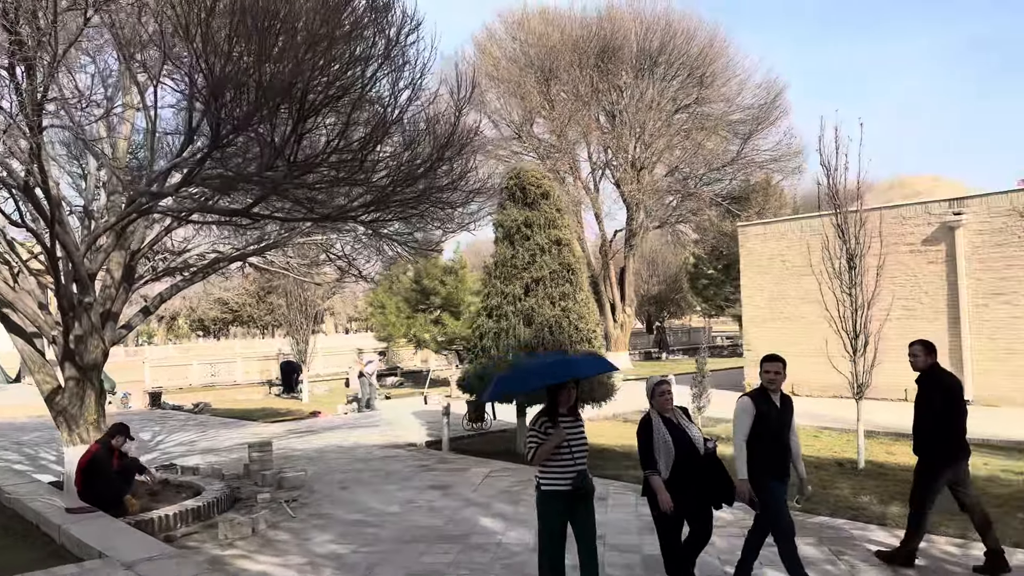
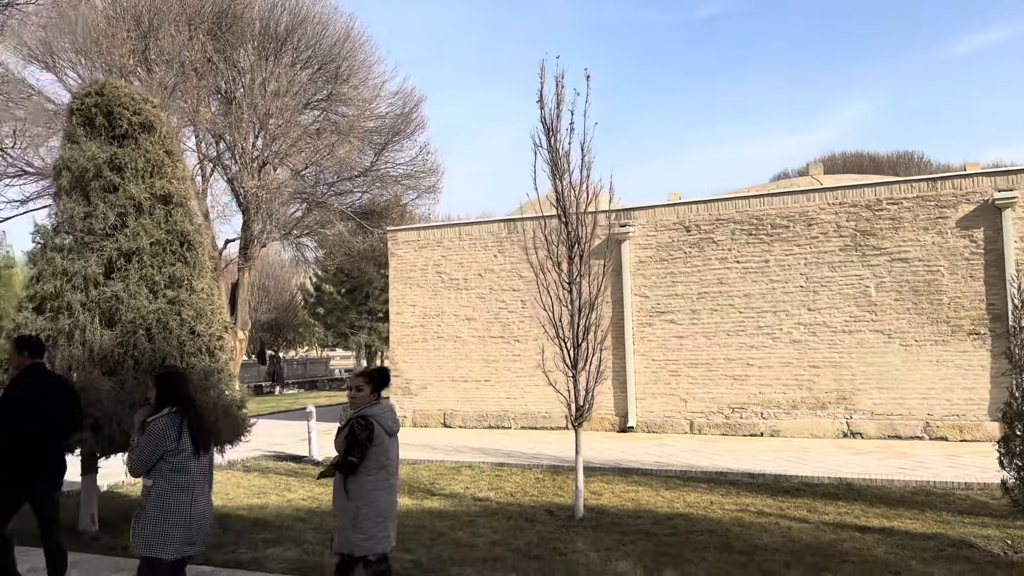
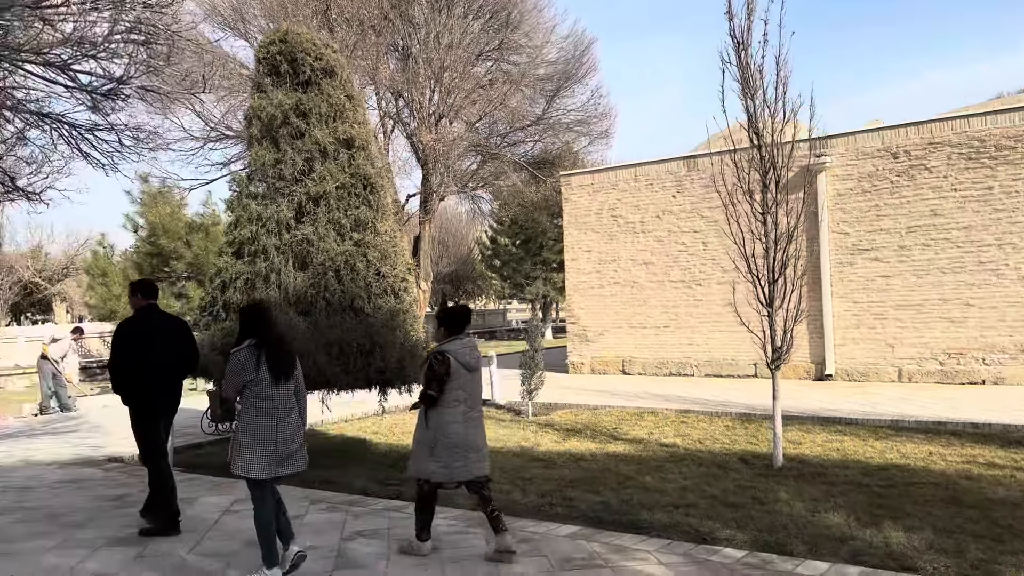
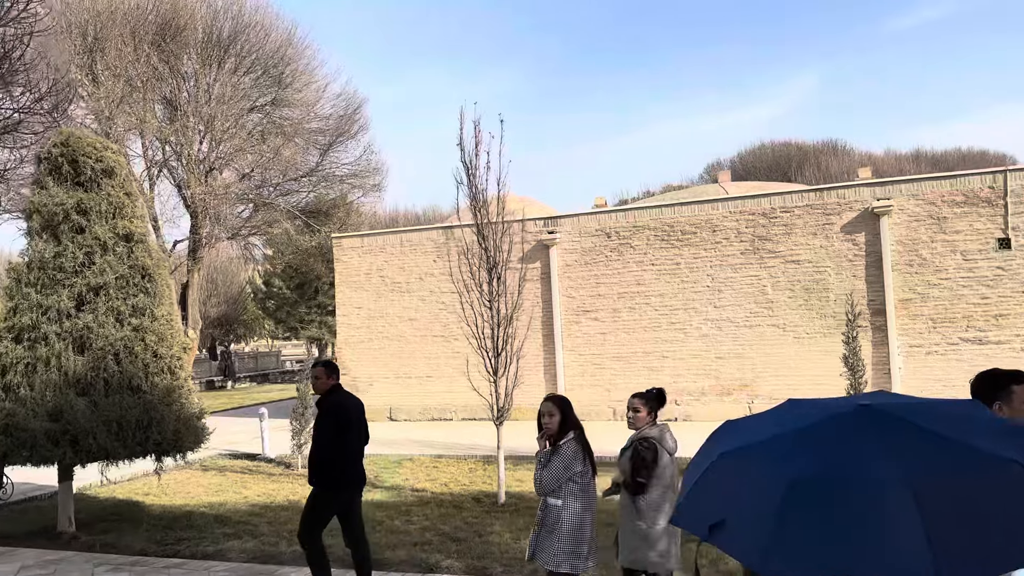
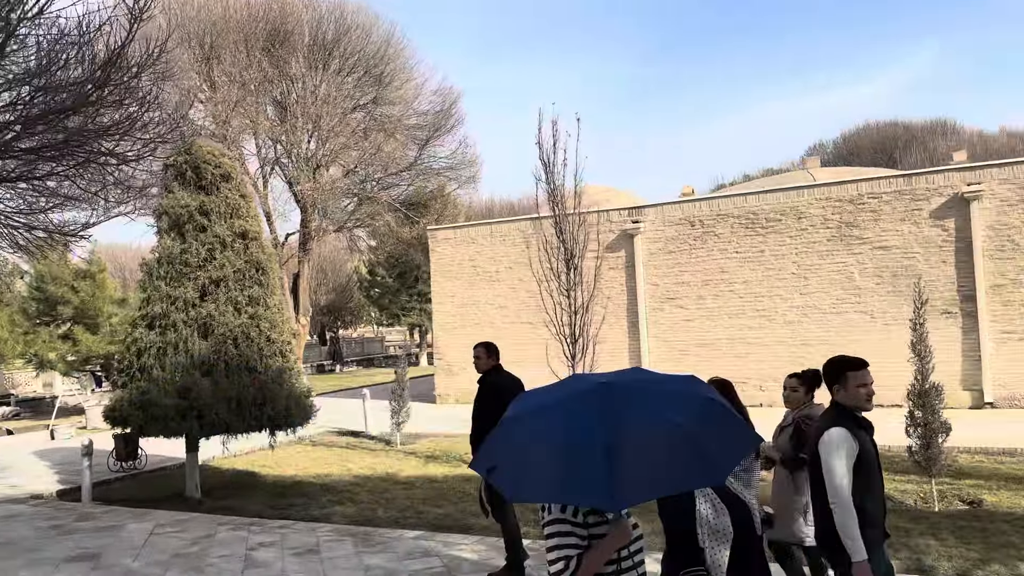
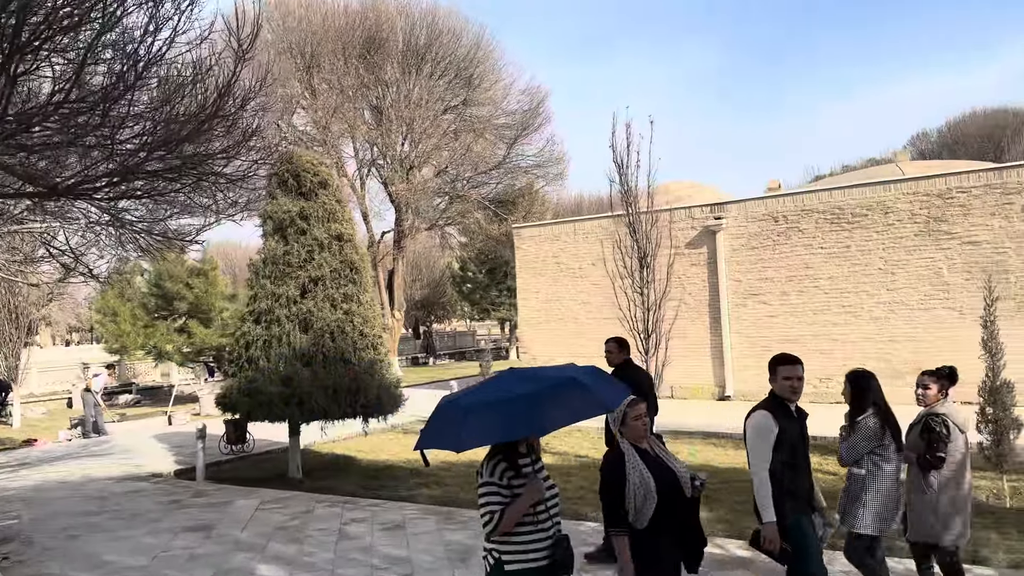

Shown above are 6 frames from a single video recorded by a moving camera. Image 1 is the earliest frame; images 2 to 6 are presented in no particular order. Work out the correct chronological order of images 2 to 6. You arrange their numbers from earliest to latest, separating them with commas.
6, 5, 4, 2, 3
